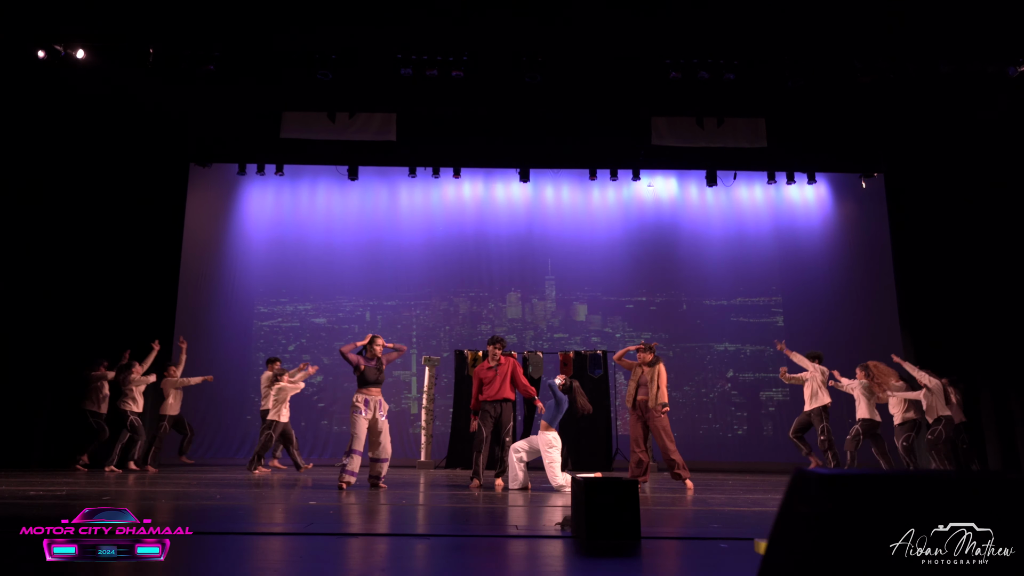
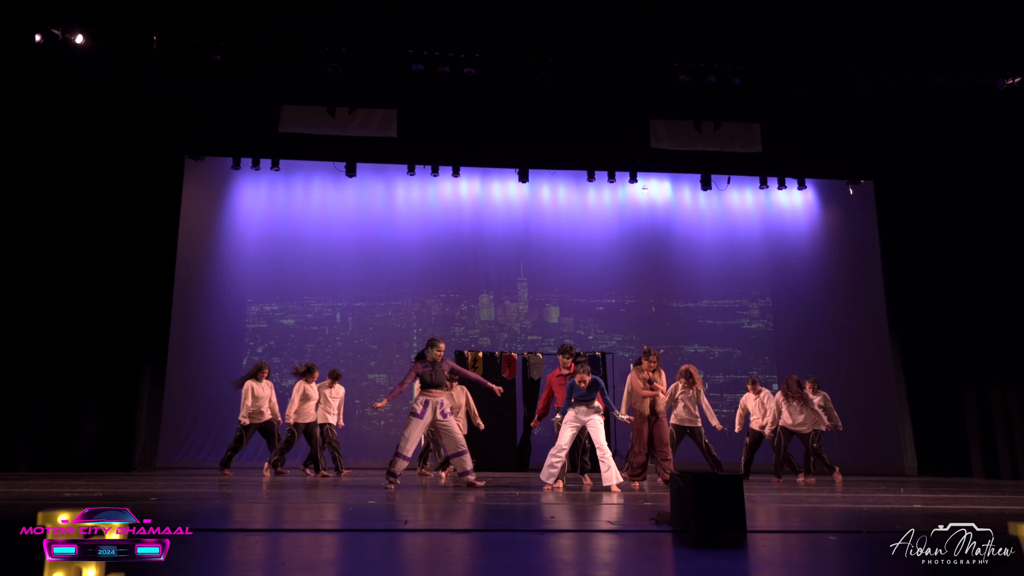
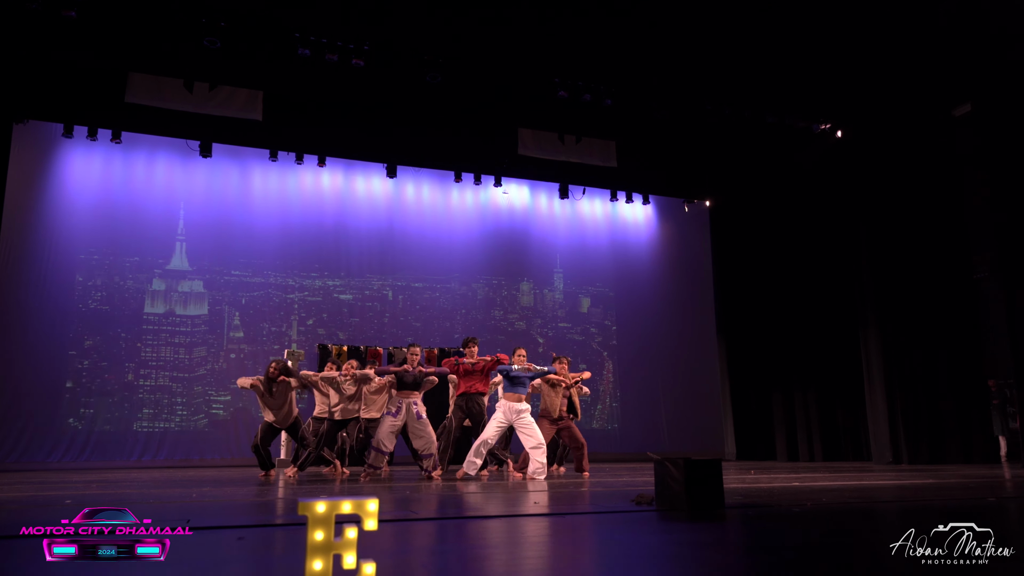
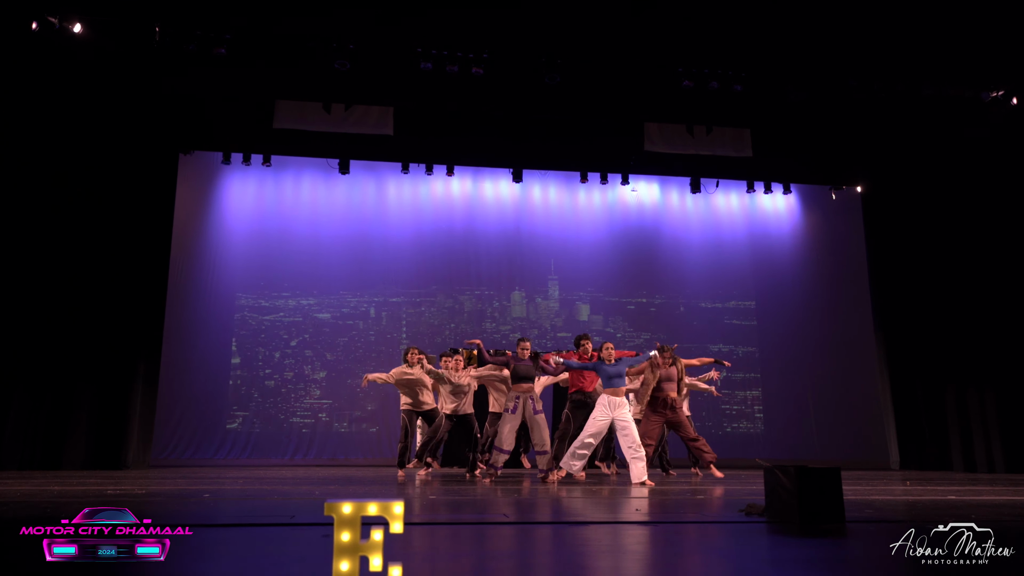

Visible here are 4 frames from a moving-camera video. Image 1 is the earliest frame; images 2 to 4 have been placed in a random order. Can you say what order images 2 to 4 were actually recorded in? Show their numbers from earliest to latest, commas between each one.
2, 4, 3
